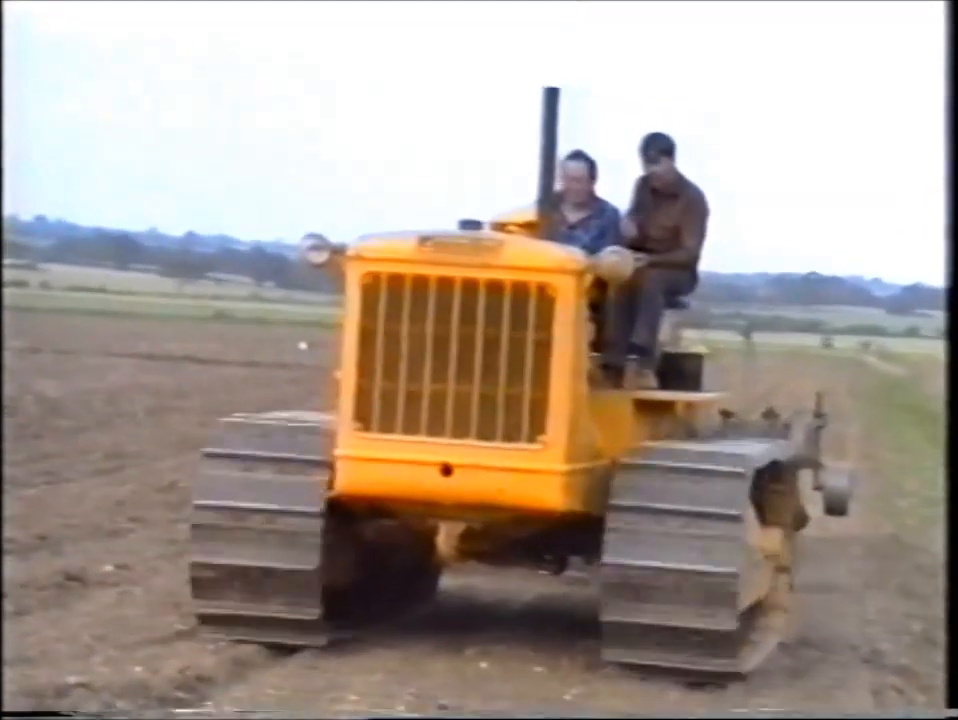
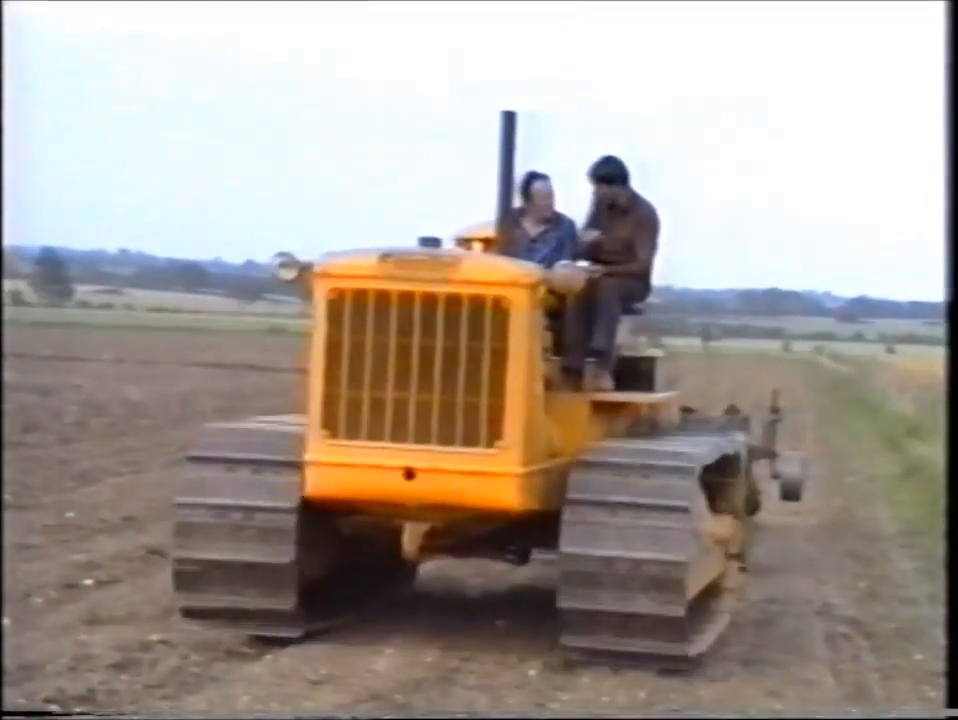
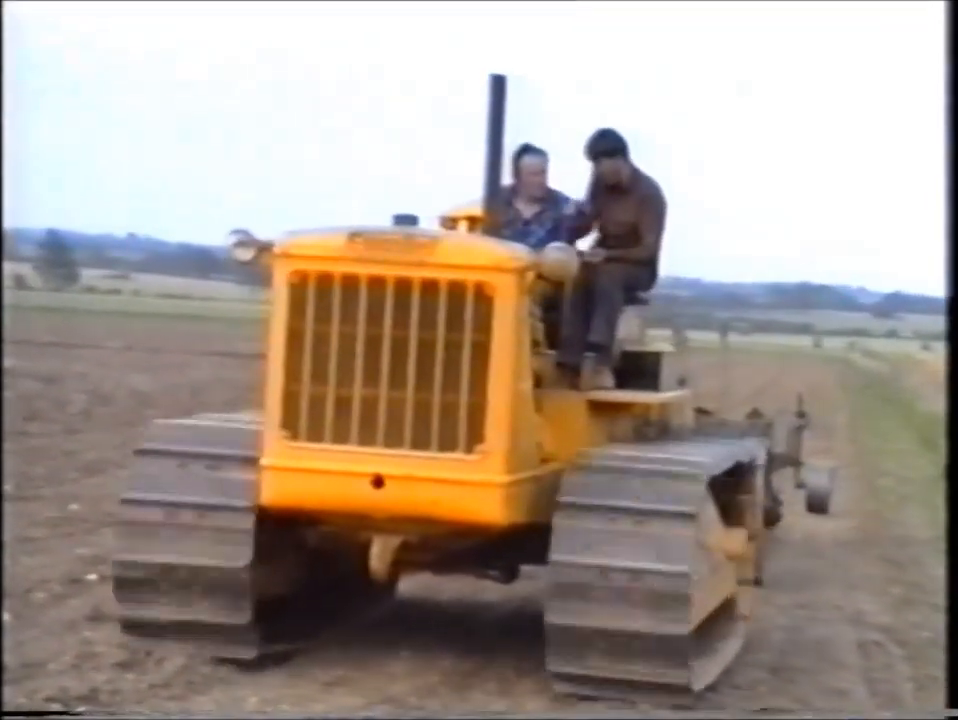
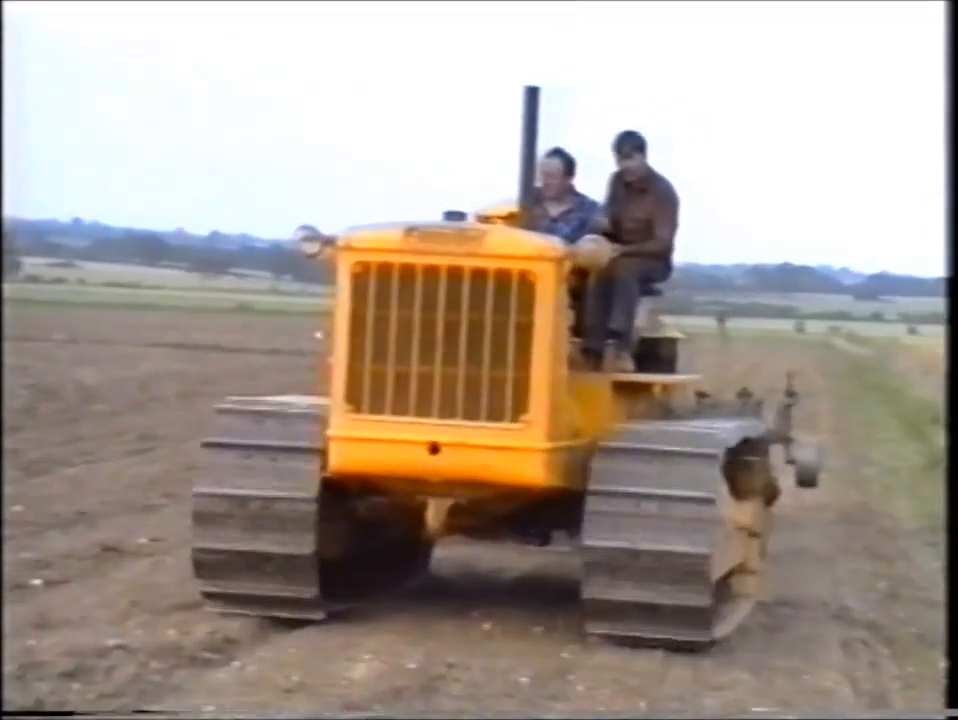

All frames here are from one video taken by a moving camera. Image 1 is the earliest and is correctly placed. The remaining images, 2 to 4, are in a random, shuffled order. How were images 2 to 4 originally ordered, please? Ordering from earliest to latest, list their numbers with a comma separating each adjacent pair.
4, 2, 3
